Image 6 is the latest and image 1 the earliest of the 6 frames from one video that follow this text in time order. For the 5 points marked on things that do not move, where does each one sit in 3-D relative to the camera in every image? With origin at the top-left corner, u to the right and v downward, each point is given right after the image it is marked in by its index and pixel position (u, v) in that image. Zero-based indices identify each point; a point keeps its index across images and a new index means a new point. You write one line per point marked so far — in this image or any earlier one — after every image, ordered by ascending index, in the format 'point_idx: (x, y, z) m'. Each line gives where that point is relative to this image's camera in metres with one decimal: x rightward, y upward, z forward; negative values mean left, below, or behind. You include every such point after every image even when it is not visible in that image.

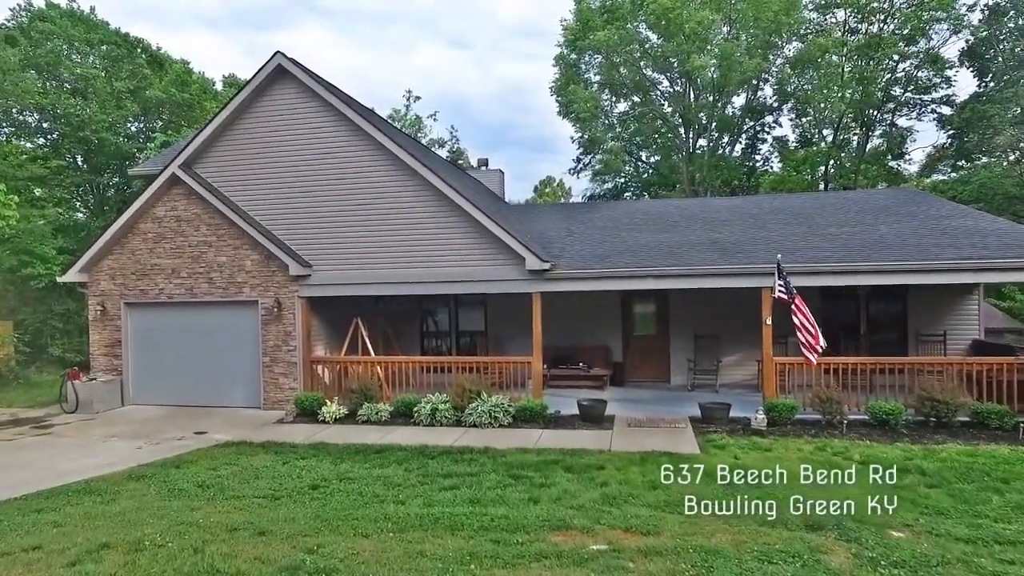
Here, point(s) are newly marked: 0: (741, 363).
0: (+5.1, -1.7, +13.8) m
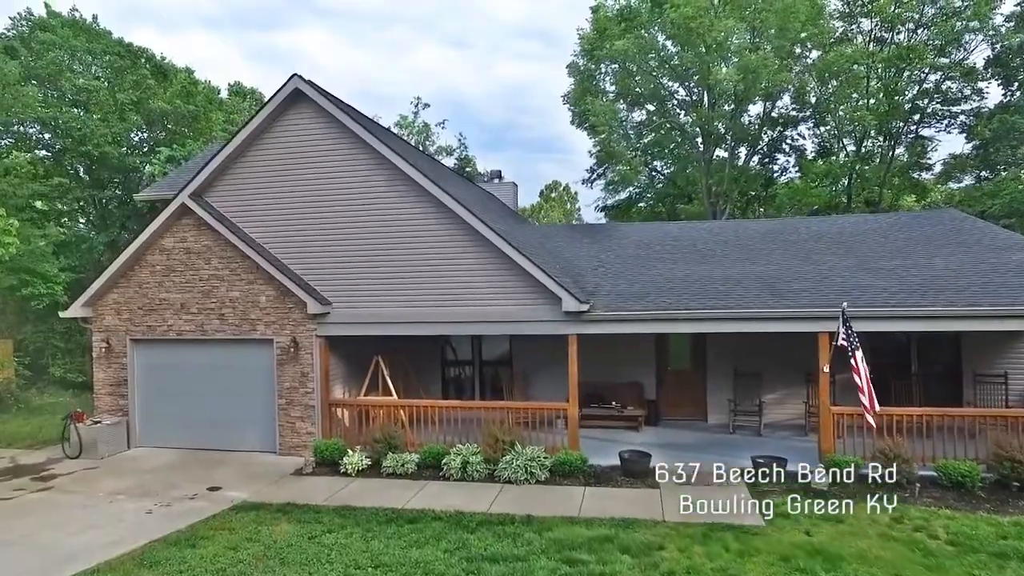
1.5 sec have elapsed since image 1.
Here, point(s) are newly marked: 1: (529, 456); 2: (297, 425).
0: (+5.7, -2.4, +13.0) m
1: (+0.3, -2.8, +10.1) m
2: (-4.1, -2.6, +11.7) m
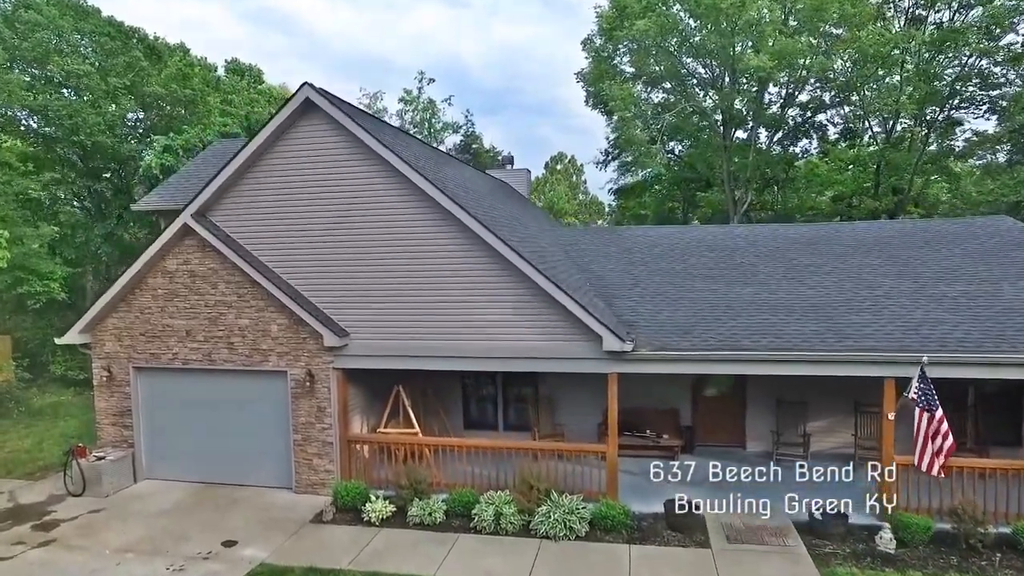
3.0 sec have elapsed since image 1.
0: (+6.3, -2.8, +12.3) m
1: (+0.8, -3.4, +9.4) m
2: (-3.5, -3.1, +10.9) m
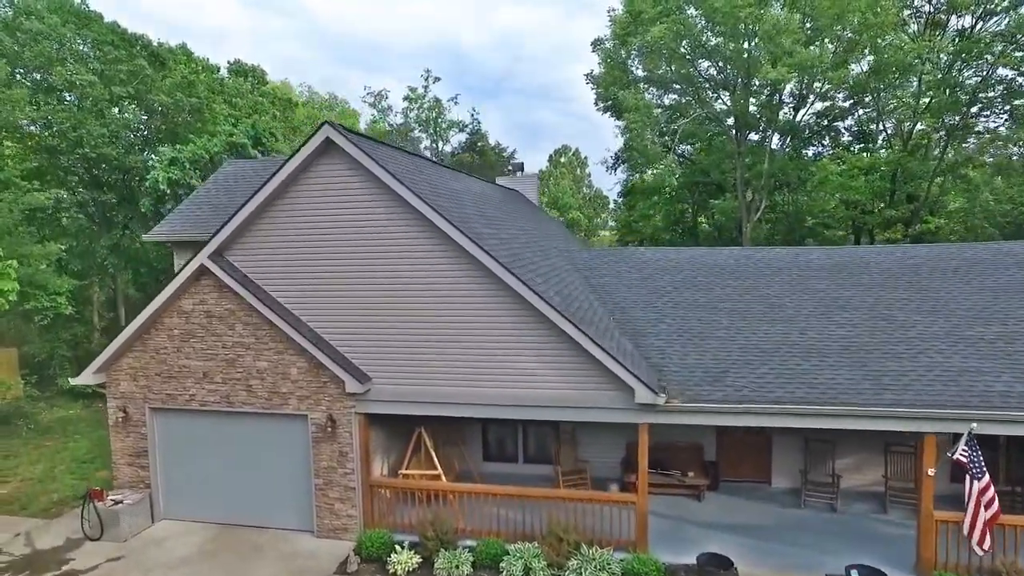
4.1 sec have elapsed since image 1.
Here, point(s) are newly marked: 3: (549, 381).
0: (+6.7, -3.5, +12.1) m
1: (+1.3, -4.1, +9.2) m
2: (-3.1, -3.8, +10.7) m
3: (+0.6, -1.5, +9.7) m
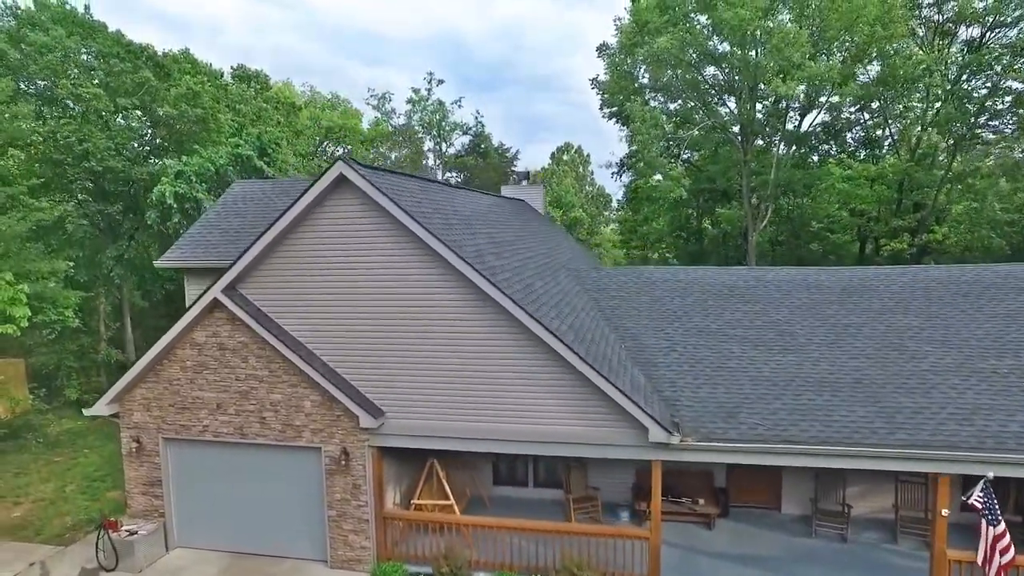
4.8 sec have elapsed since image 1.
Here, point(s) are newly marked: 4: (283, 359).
0: (+7.0, -4.1, +12.1) m
1: (+1.5, -4.7, +9.2) m
2: (-2.8, -4.4, +10.8) m
3: (+0.8, -2.0, +9.8) m
4: (-3.9, -1.2, +10.5) m
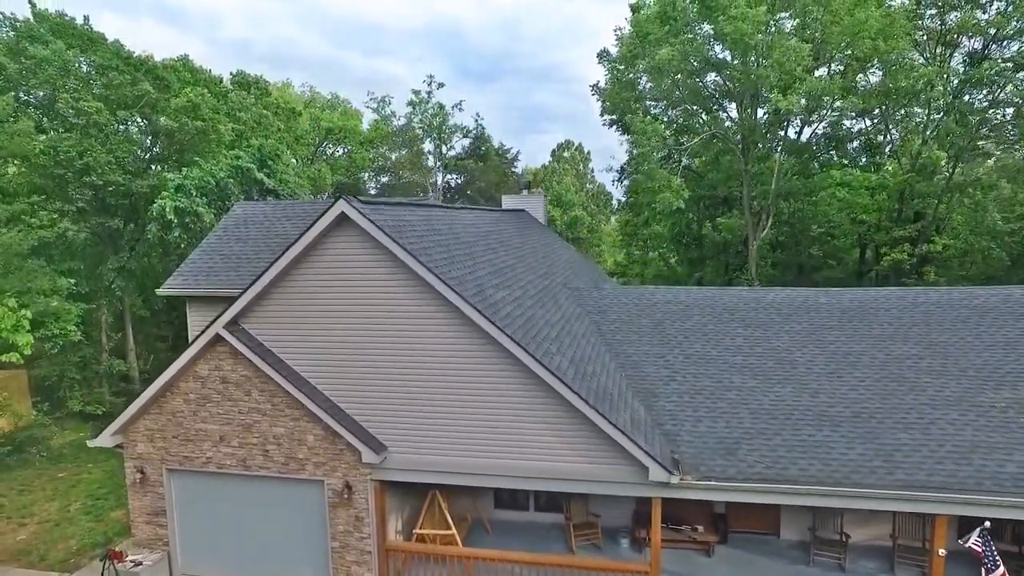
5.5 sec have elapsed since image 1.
0: (+7.0, -4.7, +12.2) m
1: (+1.5, -5.3, +9.3) m
2: (-2.8, -5.0, +10.9) m
3: (+0.8, -2.7, +9.8) m
4: (-3.9, -1.8, +10.6) m
